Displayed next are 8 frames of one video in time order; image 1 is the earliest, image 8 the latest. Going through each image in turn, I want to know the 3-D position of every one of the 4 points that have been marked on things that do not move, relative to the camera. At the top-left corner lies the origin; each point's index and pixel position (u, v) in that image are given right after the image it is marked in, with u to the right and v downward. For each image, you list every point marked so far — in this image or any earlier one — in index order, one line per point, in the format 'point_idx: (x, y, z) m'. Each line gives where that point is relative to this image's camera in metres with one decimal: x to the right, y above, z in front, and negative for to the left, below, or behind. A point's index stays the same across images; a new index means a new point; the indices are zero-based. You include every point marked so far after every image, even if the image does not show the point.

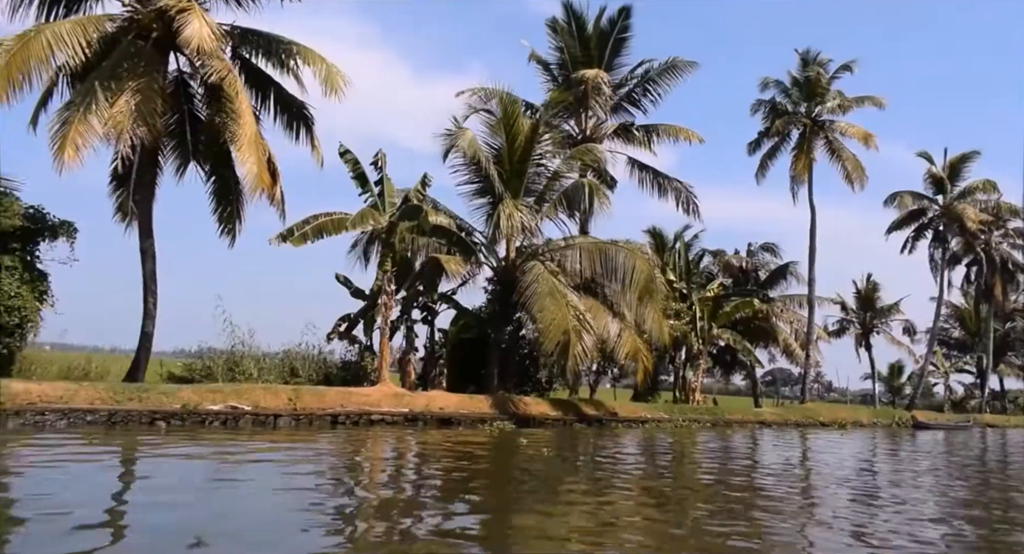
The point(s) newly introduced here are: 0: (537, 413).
0: (+0.5, -2.9, +20.0) m
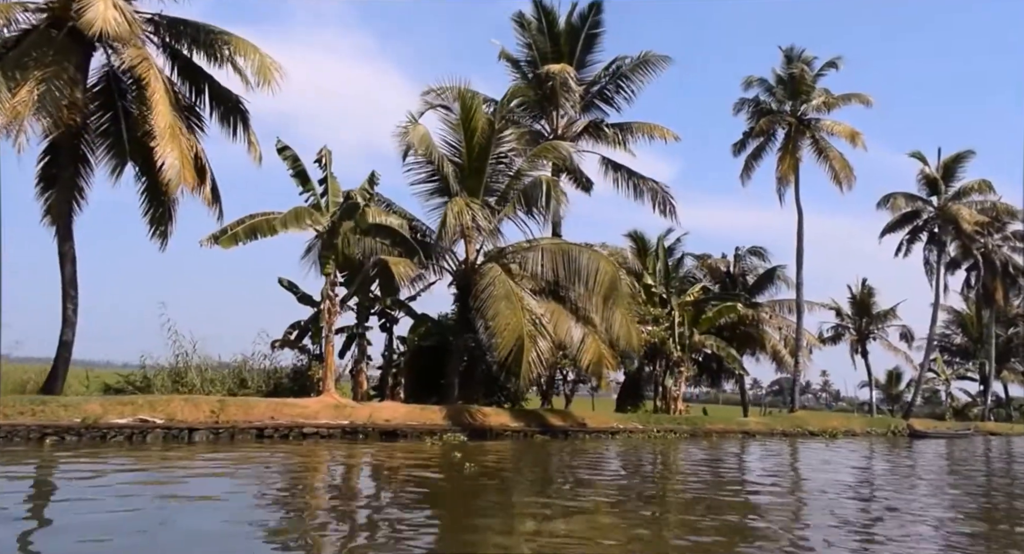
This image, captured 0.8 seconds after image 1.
0: (-0.3, -2.9, +18.8) m
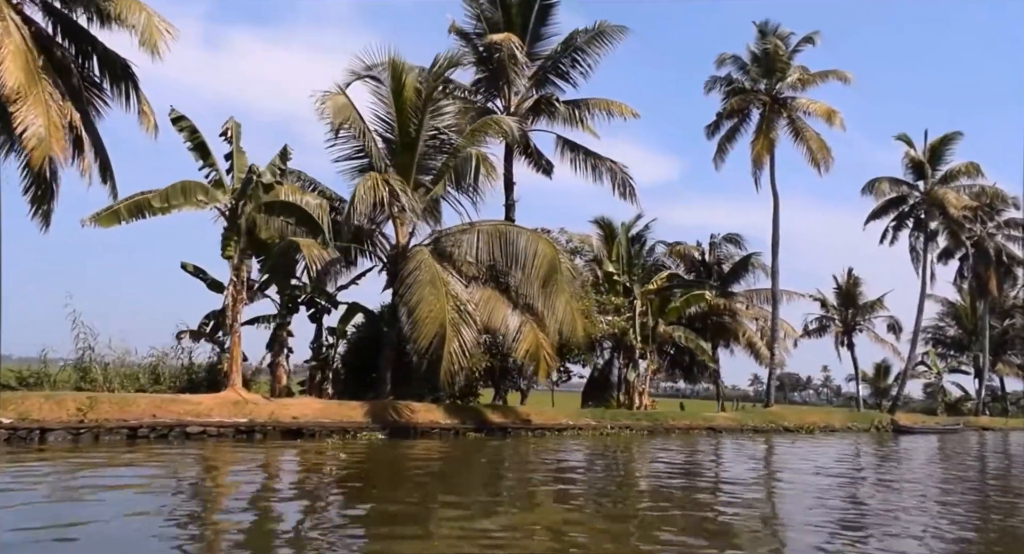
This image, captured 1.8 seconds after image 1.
0: (-1.6, -2.6, +17.3) m
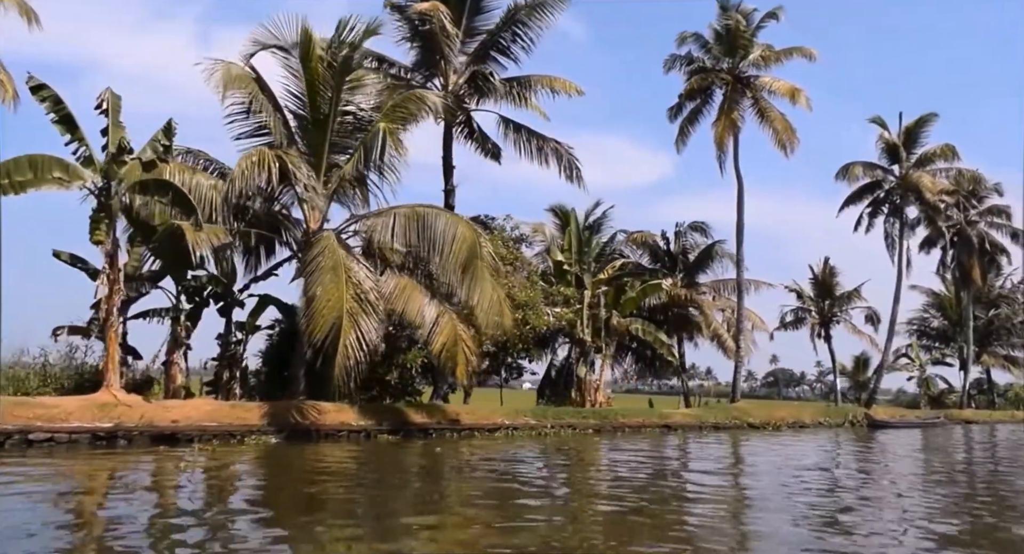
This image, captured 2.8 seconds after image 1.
0: (-2.9, -2.4, +15.7) m
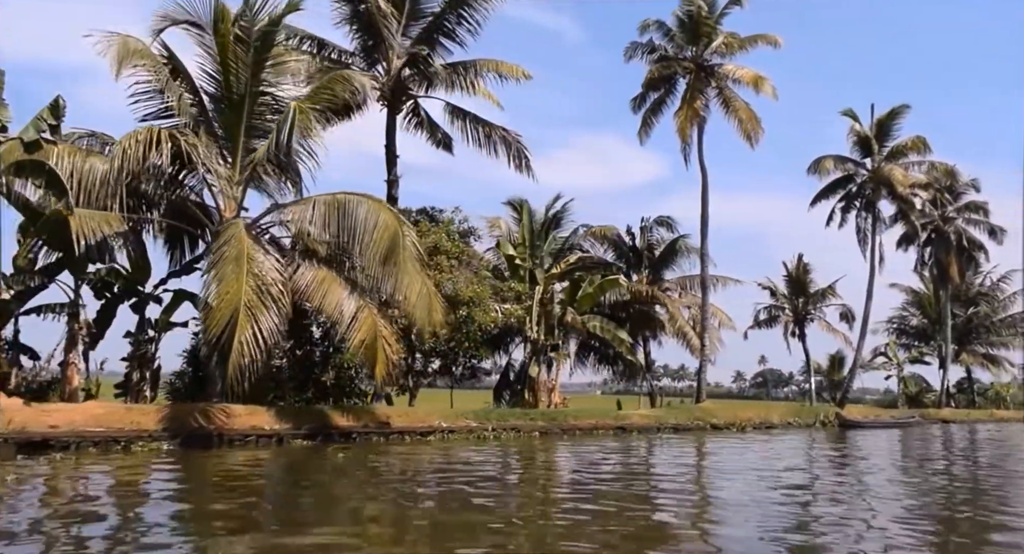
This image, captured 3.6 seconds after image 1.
0: (-4.1, -2.3, +14.5) m
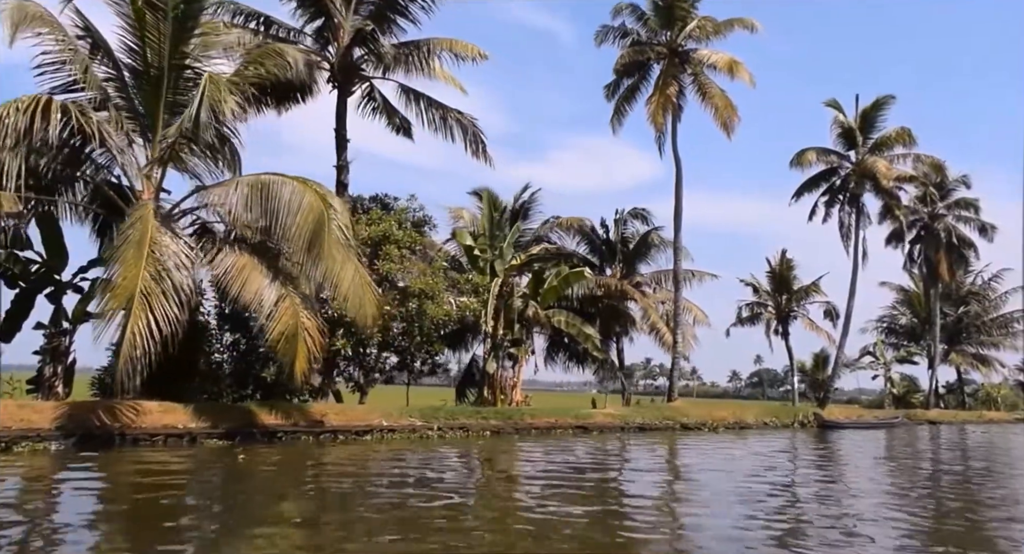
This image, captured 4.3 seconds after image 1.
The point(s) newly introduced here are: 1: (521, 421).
0: (-5.0, -2.1, +13.4) m
1: (+0.2, -3.0, +19.8) m
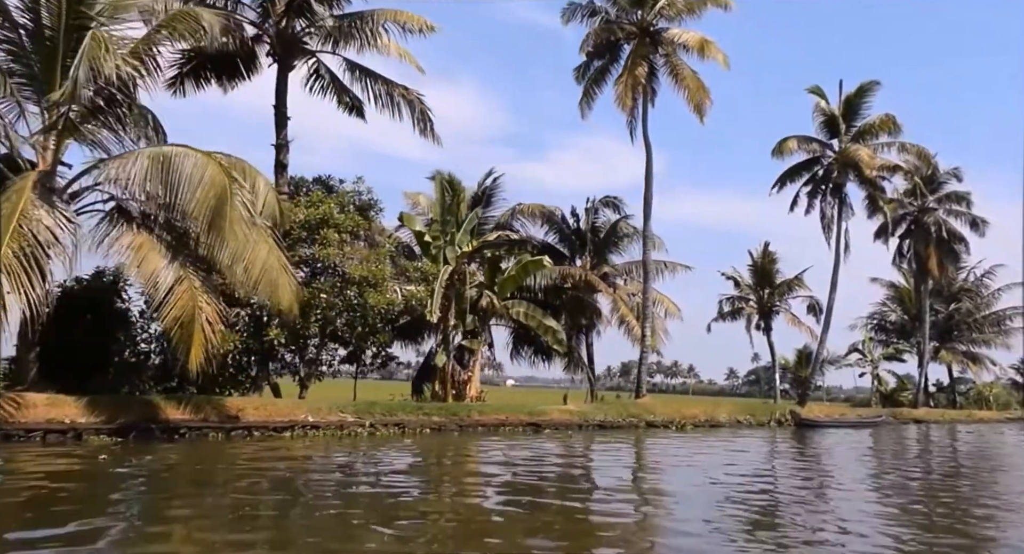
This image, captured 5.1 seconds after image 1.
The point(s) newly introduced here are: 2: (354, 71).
0: (-6.1, -1.8, +12.1) m
1: (-0.9, -2.7, +18.5) m
2: (-3.3, +4.3, +19.9) m
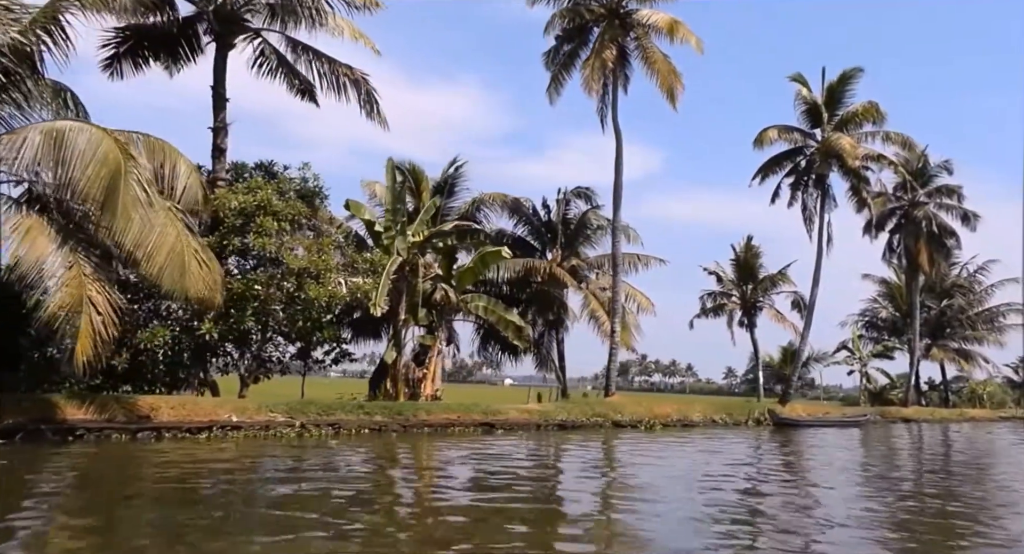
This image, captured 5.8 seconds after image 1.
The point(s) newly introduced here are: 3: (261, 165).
0: (-7.0, -1.7, +11.0) m
1: (-1.8, -2.6, +17.4) m
2: (-4.2, +4.4, +18.8) m
3: (-5.0, +2.2, +19.0) m
